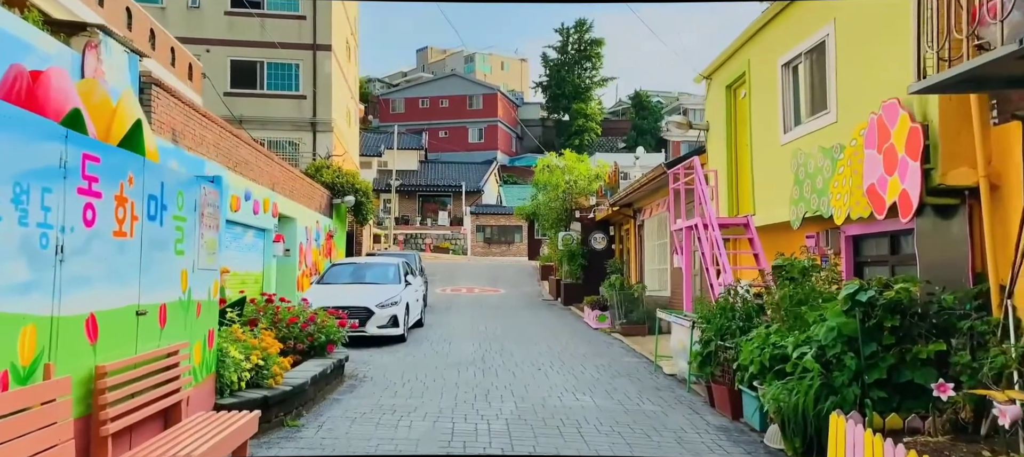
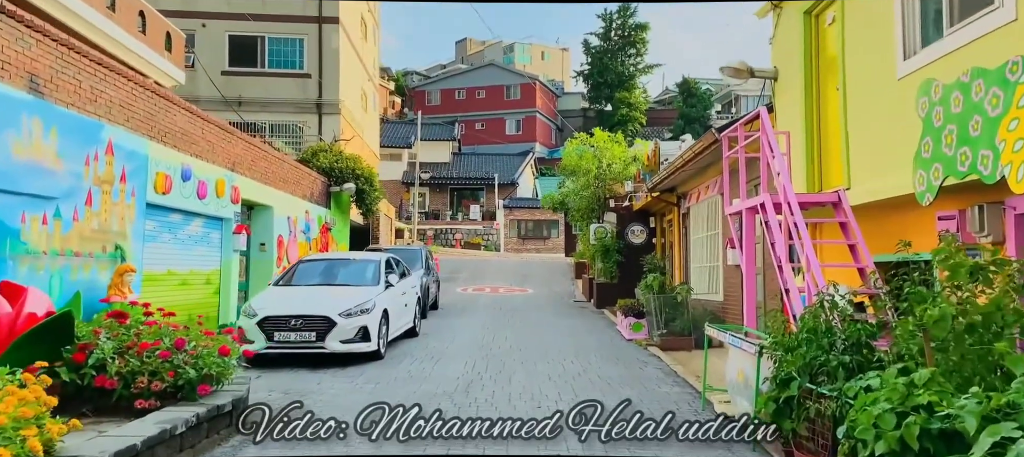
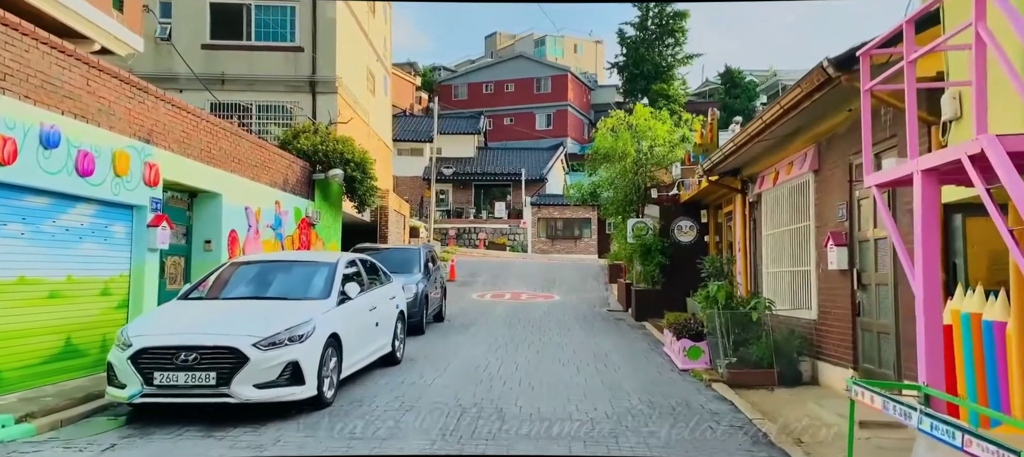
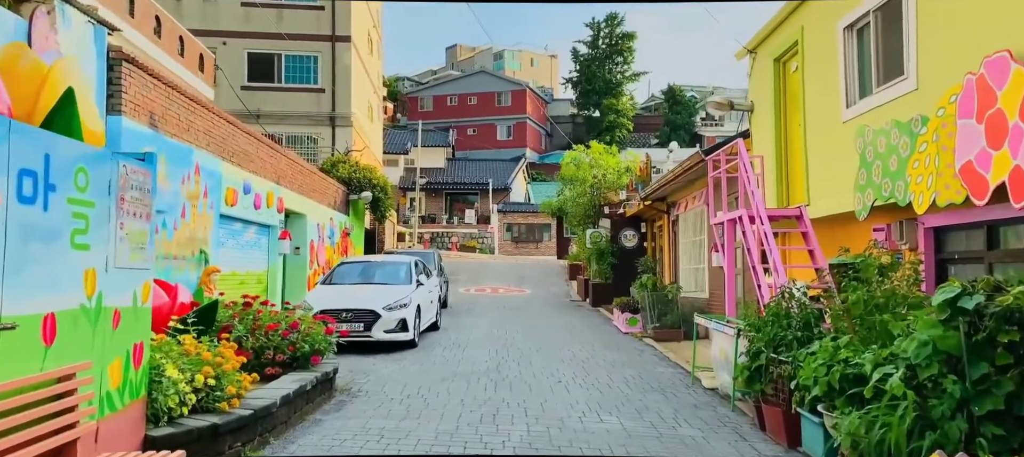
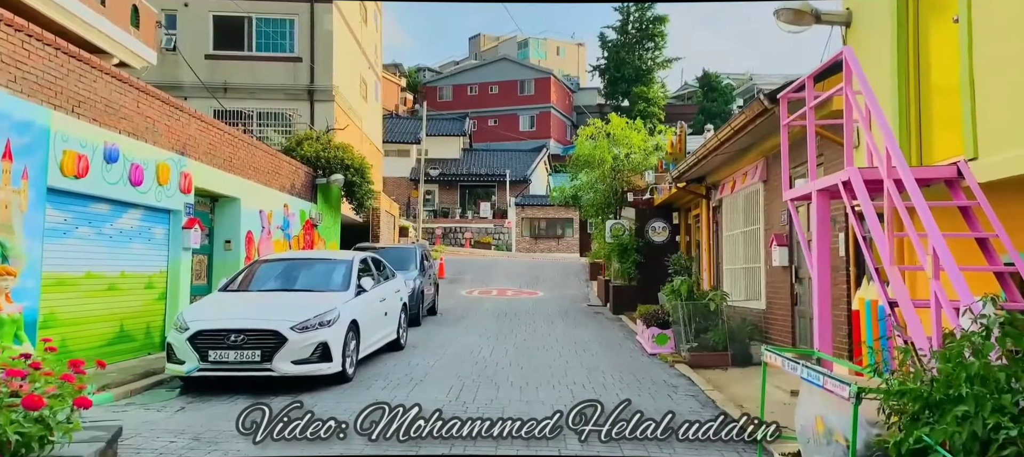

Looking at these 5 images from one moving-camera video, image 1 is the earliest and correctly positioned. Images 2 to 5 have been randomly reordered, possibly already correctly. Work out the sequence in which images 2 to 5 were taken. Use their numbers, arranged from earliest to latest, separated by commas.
4, 2, 5, 3
